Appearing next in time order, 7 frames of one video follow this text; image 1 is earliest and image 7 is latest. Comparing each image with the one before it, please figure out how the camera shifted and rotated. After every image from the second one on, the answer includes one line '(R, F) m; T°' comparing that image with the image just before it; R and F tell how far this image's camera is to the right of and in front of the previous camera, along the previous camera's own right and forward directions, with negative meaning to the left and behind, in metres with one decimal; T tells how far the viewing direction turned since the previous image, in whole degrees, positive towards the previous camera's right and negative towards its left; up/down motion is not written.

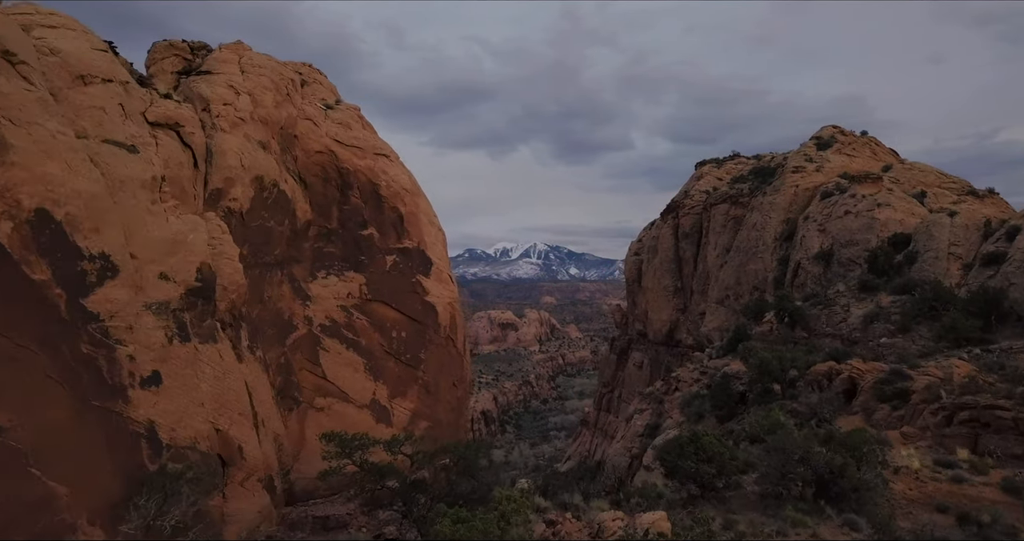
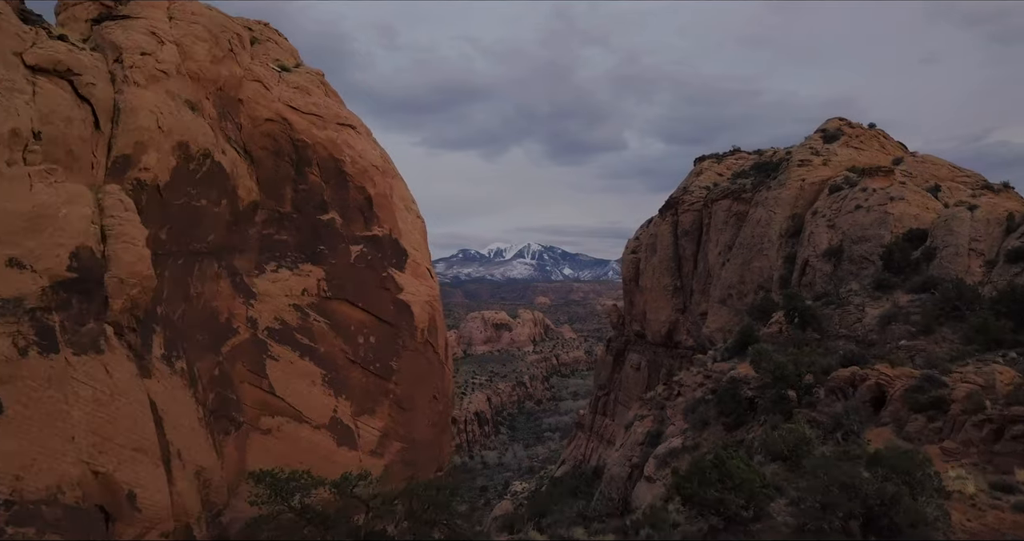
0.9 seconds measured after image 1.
(0.0, +1.1) m; +1°
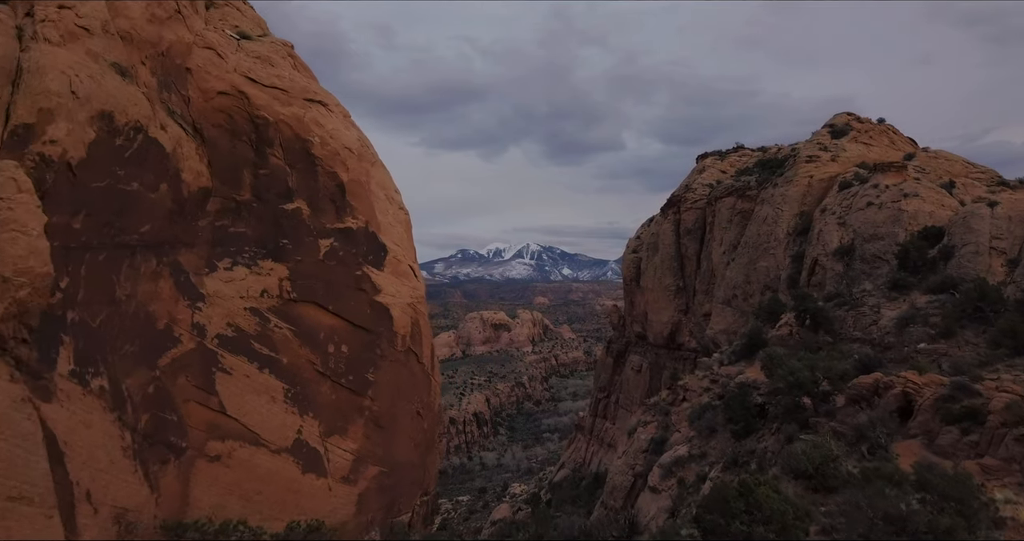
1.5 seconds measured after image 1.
(0.0, +0.8) m; 0°
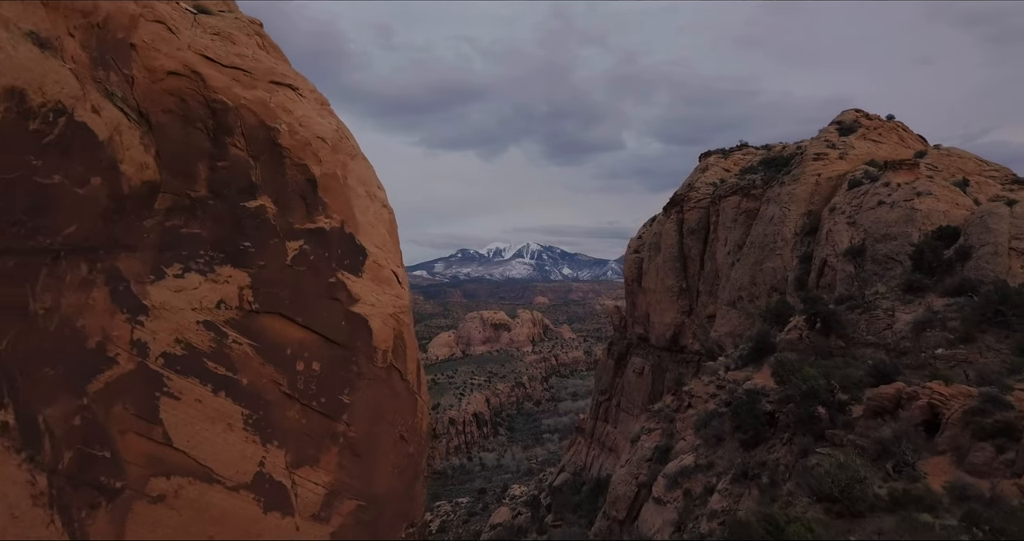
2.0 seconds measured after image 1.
(0.0, +0.6) m; 0°
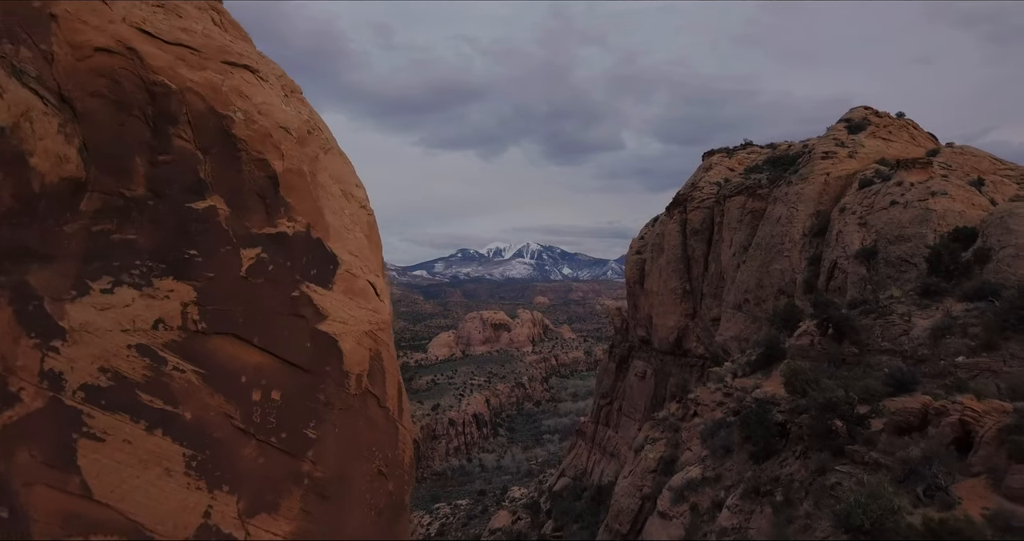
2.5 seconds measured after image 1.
(0.0, +0.6) m; 0°
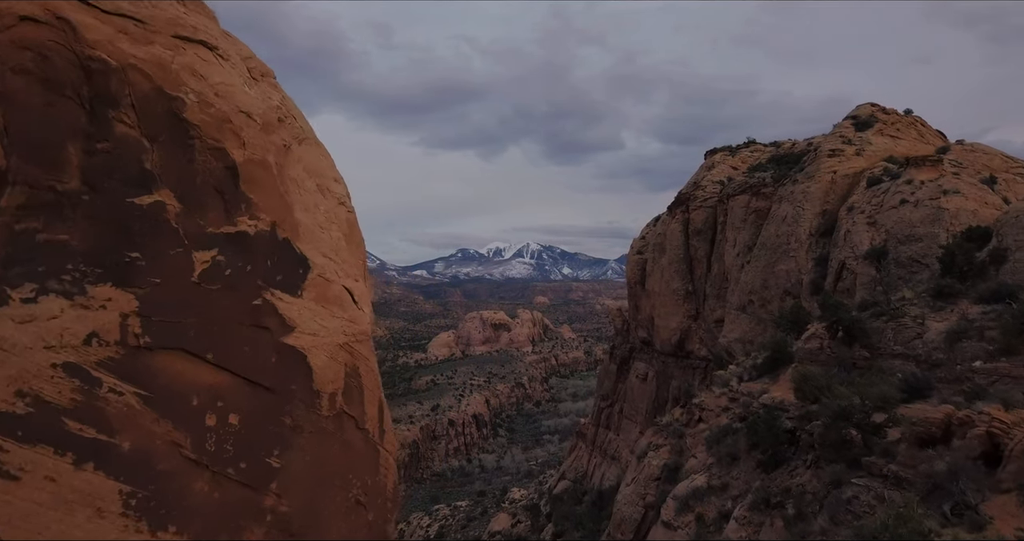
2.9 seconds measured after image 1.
(0.0, +0.5) m; 0°
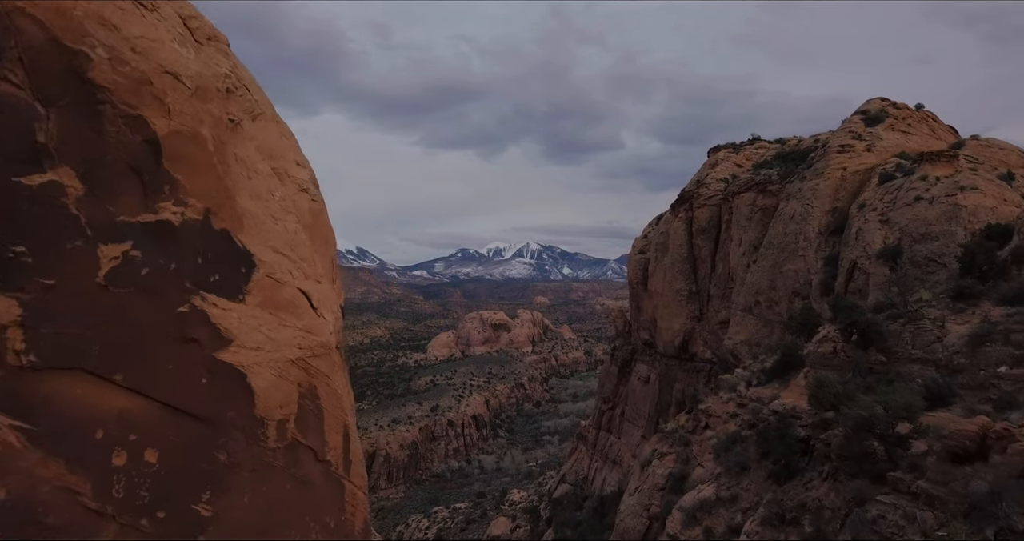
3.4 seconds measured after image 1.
(0.0, +0.6) m; 0°
